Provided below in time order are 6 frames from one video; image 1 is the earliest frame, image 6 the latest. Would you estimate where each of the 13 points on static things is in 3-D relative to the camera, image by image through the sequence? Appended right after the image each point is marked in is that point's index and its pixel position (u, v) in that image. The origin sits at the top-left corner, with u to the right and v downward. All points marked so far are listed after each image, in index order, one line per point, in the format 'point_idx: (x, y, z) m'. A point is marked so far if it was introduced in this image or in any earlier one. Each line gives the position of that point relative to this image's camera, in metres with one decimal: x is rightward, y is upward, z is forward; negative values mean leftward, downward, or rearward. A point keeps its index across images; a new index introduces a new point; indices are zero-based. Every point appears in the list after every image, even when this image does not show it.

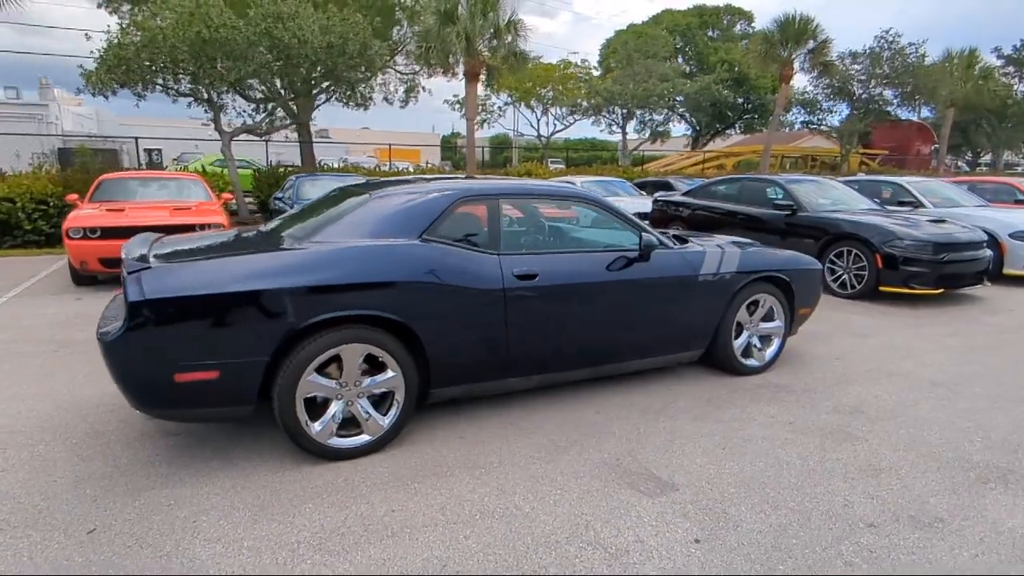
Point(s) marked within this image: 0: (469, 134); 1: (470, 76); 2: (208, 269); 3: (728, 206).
0: (-1.3, +4.7, +18.6) m
1: (-1.2, +6.2, +17.8) m
2: (-1.7, +0.1, +3.2) m
3: (+3.5, +1.3, +9.8) m
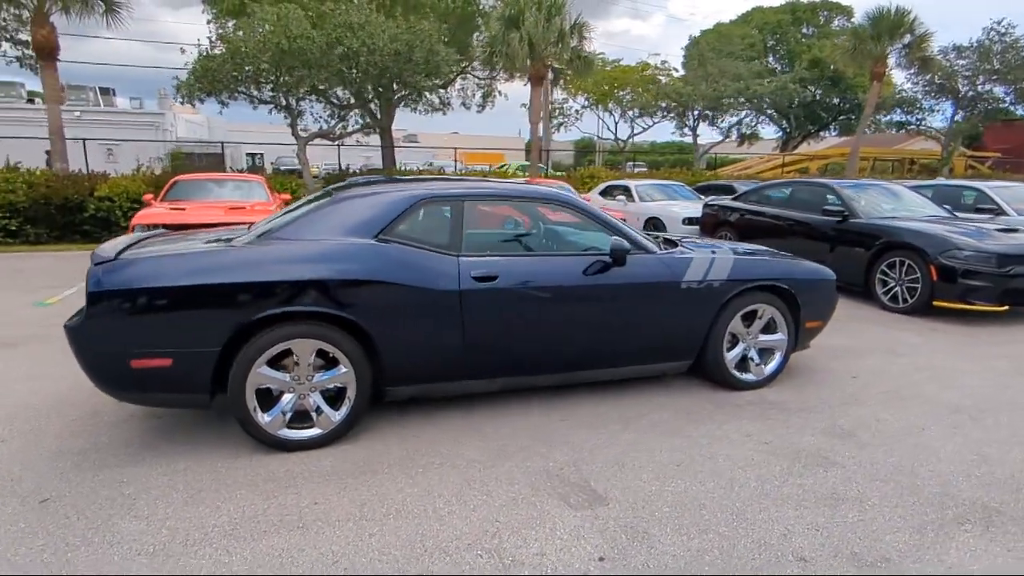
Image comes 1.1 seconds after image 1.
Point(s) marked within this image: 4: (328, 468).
0: (+0.6, +4.6, +18.6) m
1: (+0.7, +6.1, +17.9) m
2: (-2.0, +0.1, +3.4) m
3: (+4.0, +1.2, +9.3) m
4: (-1.0, -1.0, +3.4) m
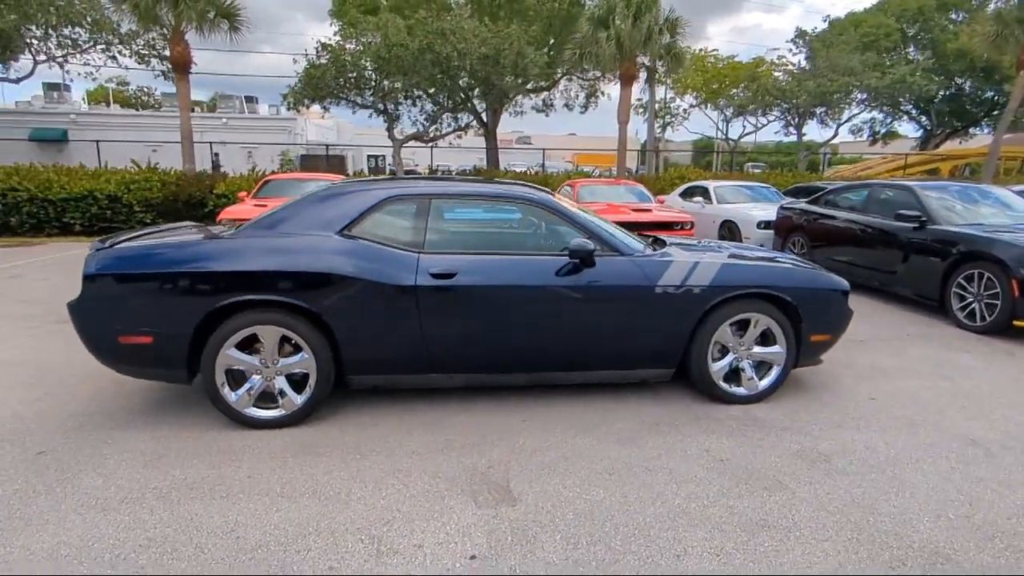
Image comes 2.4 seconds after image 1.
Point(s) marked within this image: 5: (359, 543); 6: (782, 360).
0: (+3.3, +4.5, +18.3) m
1: (+3.2, +6.0, +17.5) m
2: (-2.3, +0.2, +3.9) m
3: (+4.7, +1.0, +8.5) m
4: (-1.4, -1.0, +3.7) m
5: (-0.7, -1.1, +2.7) m
6: (+1.9, -0.5, +4.4) m
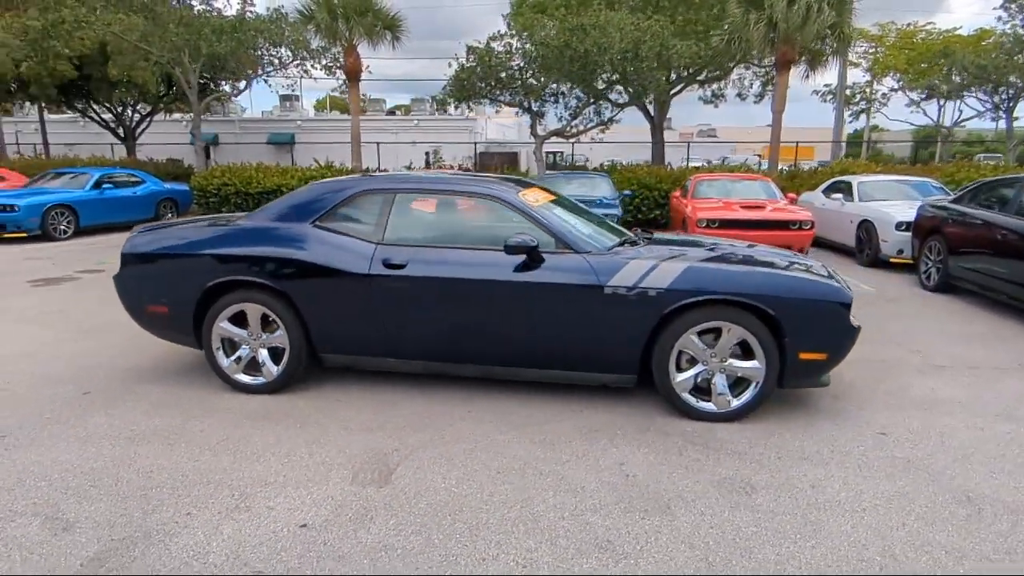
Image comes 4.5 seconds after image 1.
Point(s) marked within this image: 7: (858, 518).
0: (+7.2, +4.4, +16.7) m
1: (+7.0, +5.8, +16.0) m
2: (-2.6, +0.4, +4.6) m
3: (+5.5, +0.8, +7.0) m
4: (-1.8, -0.9, +4.2) m
5: (-1.4, -1.1, +3.1) m
6: (+1.6, -0.6, +3.9) m
7: (+1.6, -1.1, +2.9) m
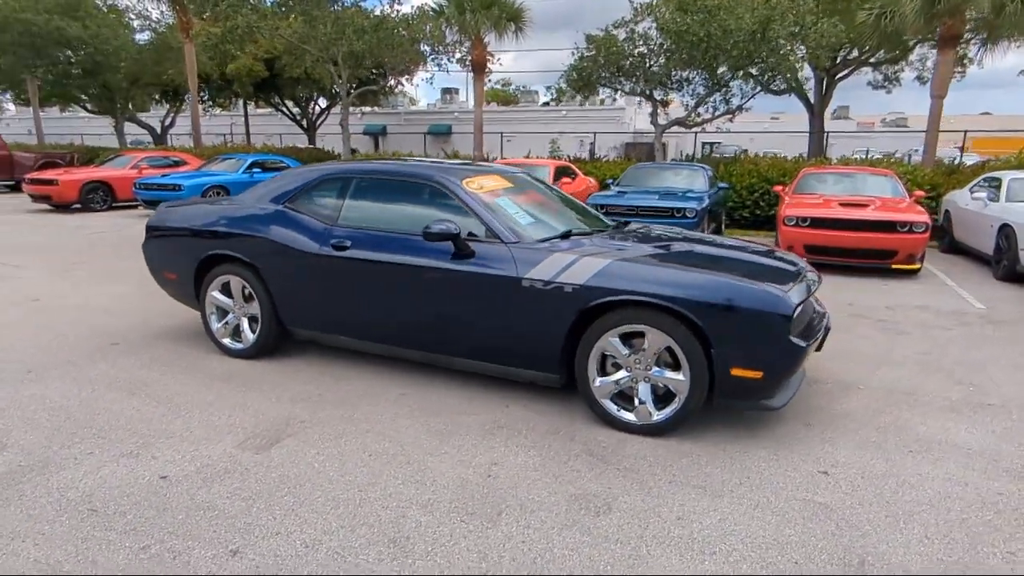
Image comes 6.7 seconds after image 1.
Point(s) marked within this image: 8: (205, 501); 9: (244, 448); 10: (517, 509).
0: (+10.0, +4.1, +14.4) m
1: (+9.7, +5.5, +13.7) m
2: (-2.8, +0.7, +5.2) m
3: (+5.7, +0.6, +5.4) m
4: (-2.3, -0.6, +4.6) m
5: (-2.2, -0.9, +3.4) m
6: (+1.0, -0.6, +3.4) m
7: (+0.8, -1.1, +2.5) m
8: (-1.4, -1.0, +2.9) m
9: (-1.5, -0.9, +3.4) m
10: (0.0, -1.0, +2.8) m
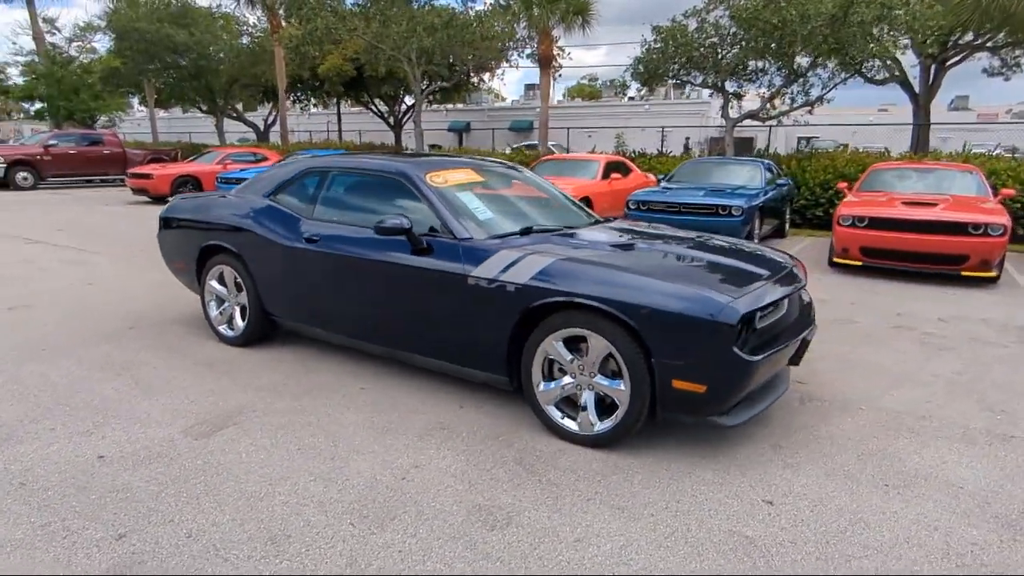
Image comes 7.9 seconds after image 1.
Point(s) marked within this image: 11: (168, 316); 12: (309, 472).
0: (+11.1, +3.8, +12.7) m
1: (+10.8, +5.3, +12.0) m
2: (-2.9, +0.8, +5.5) m
3: (+5.6, +0.4, +4.5) m
4: (-2.4, -0.6, +4.8) m
5: (-2.5, -0.8, +3.6) m
6: (+0.6, -0.6, +3.2) m
7: (+0.2, -1.1, +2.3) m
8: (-1.9, -1.0, +3.0) m
9: (-1.8, -0.8, +3.5) m
10: (-0.4, -1.0, +2.7) m
11: (-3.4, -0.3, +6.0) m
12: (-1.0, -0.9, +3.1) m
